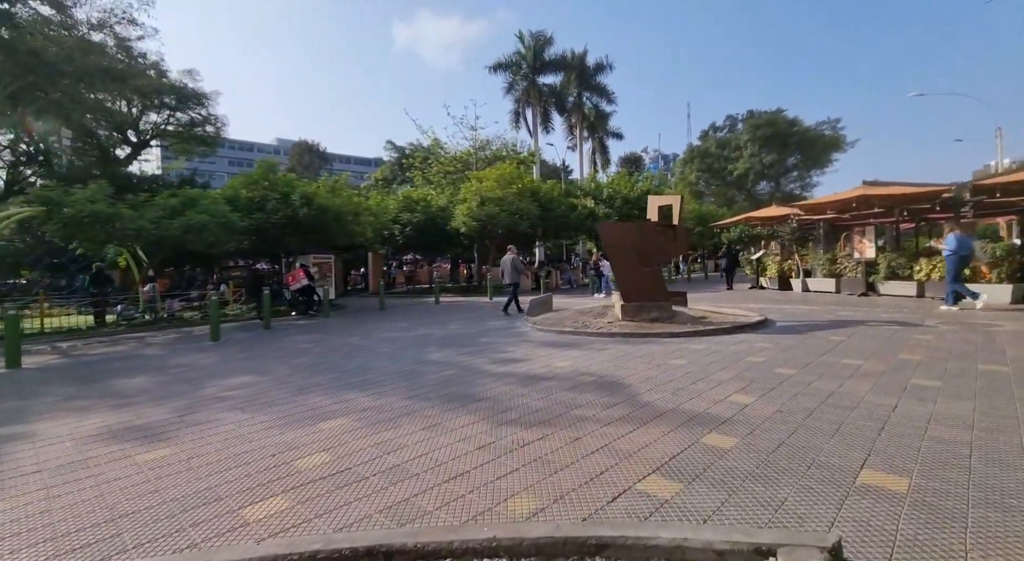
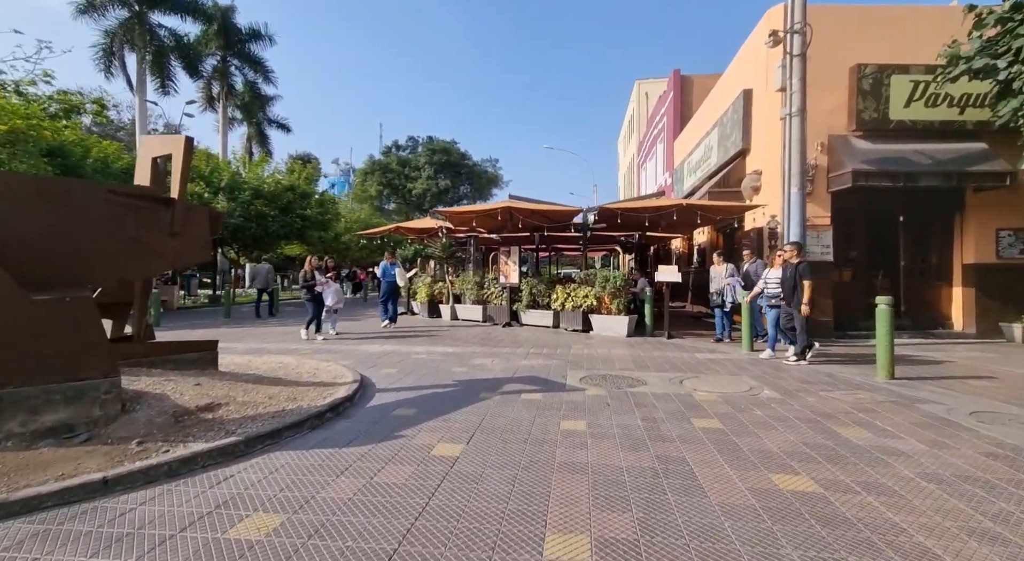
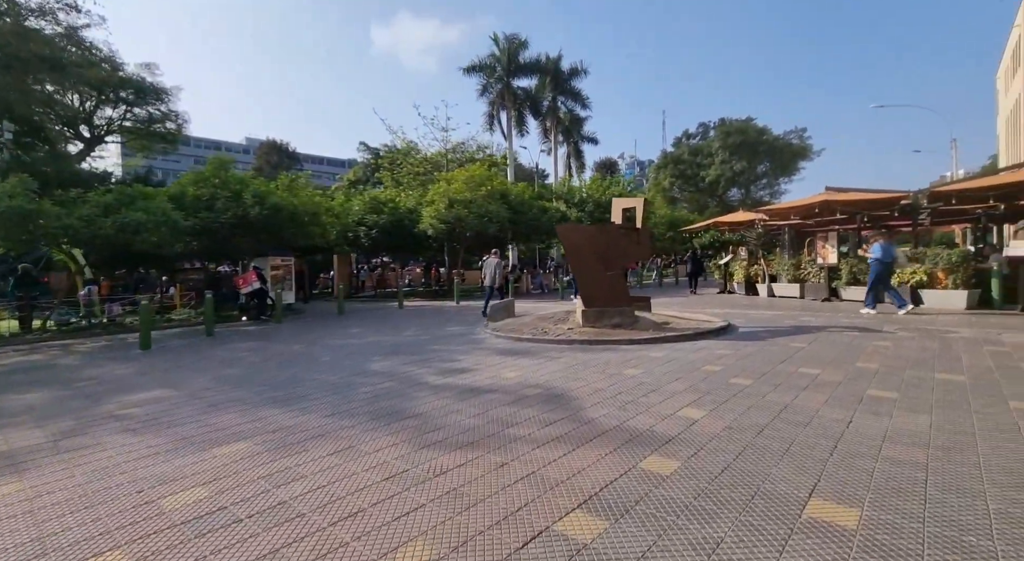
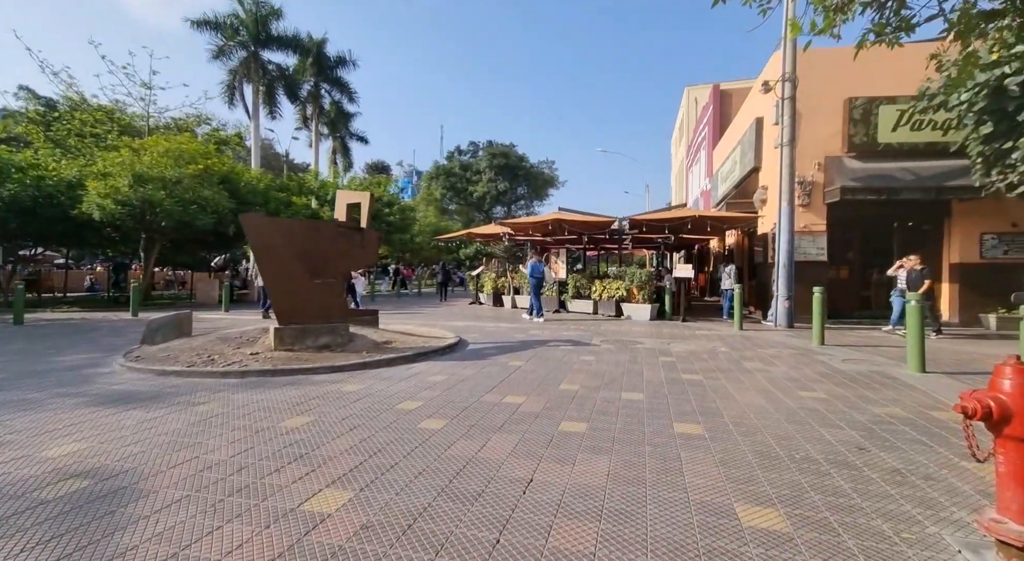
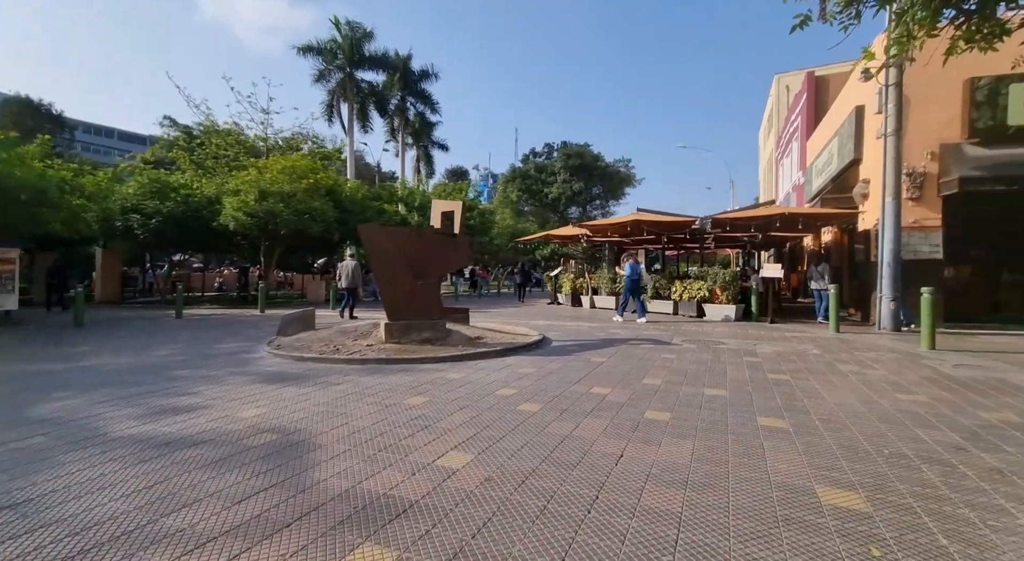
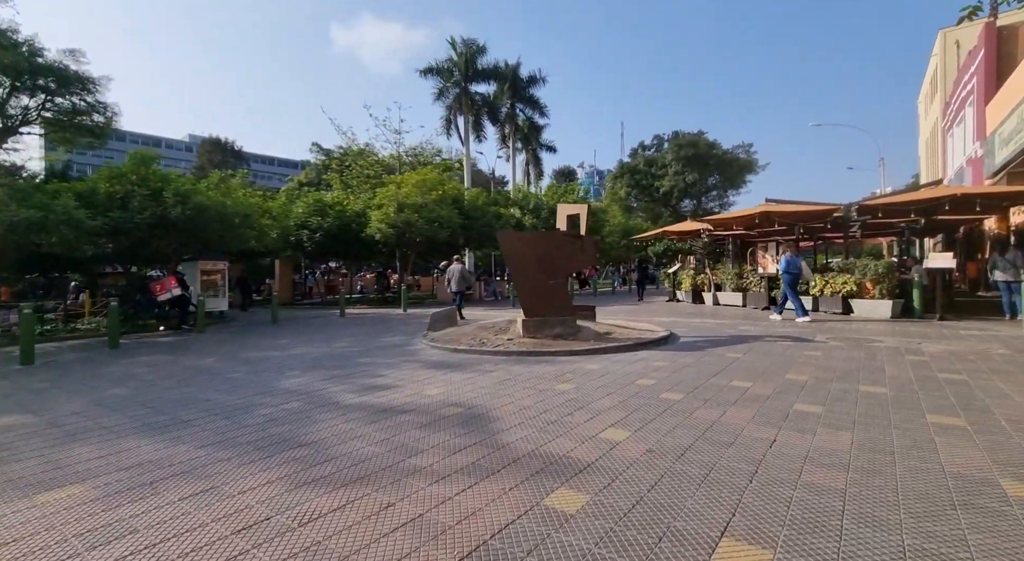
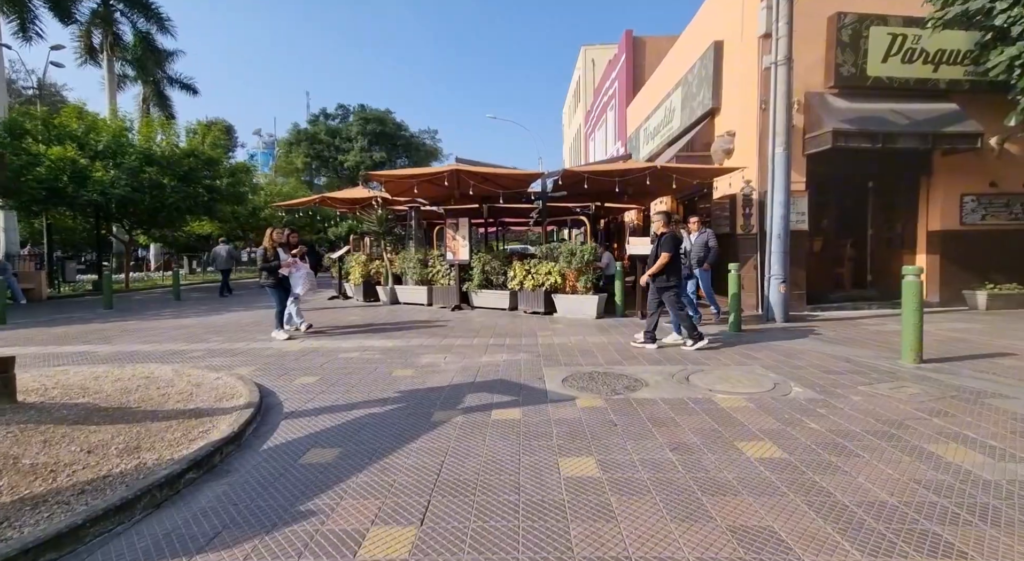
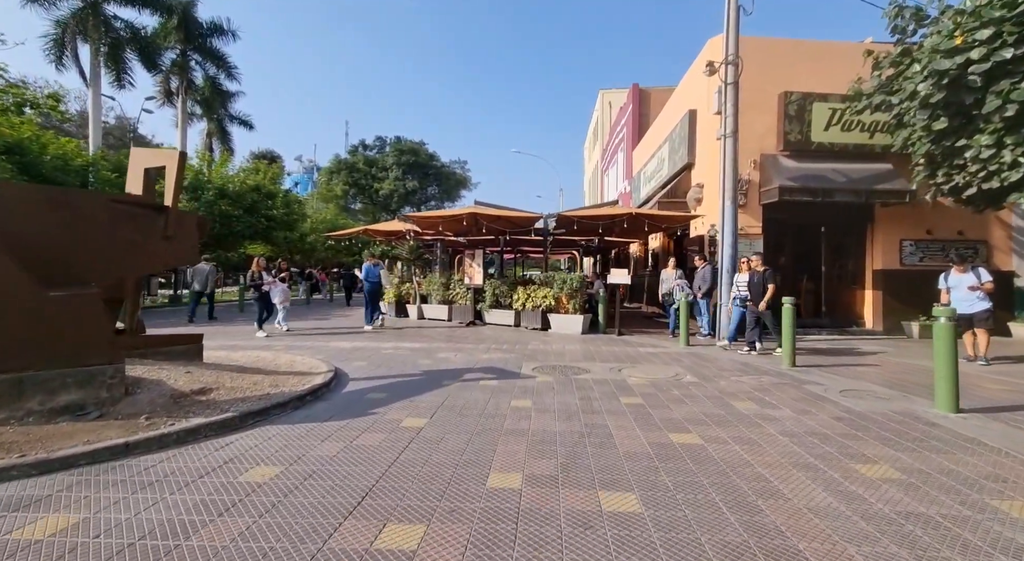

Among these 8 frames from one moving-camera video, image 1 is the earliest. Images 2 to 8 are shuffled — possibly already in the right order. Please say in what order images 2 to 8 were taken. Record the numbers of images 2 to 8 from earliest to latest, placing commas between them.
3, 6, 5, 4, 8, 2, 7
